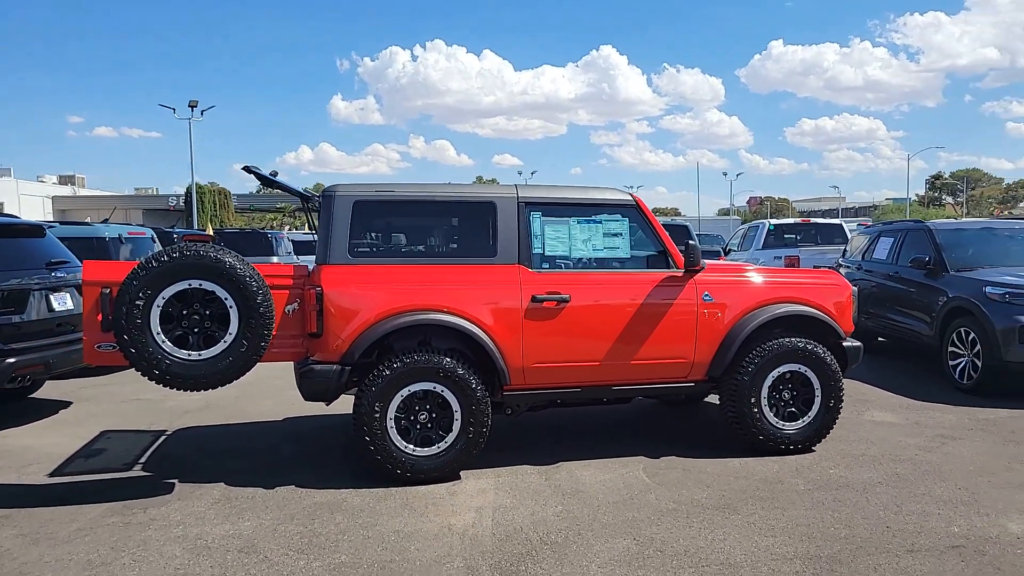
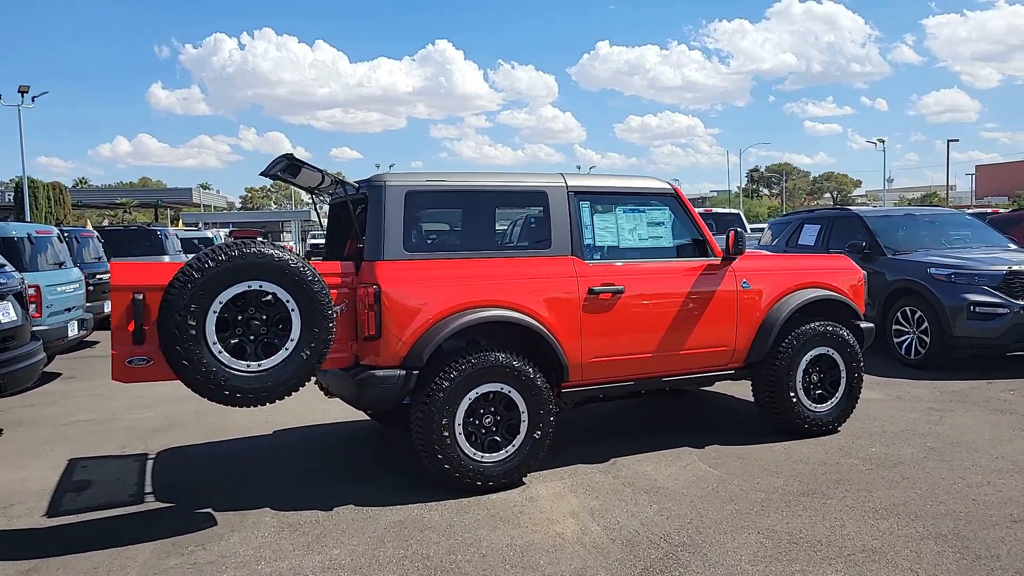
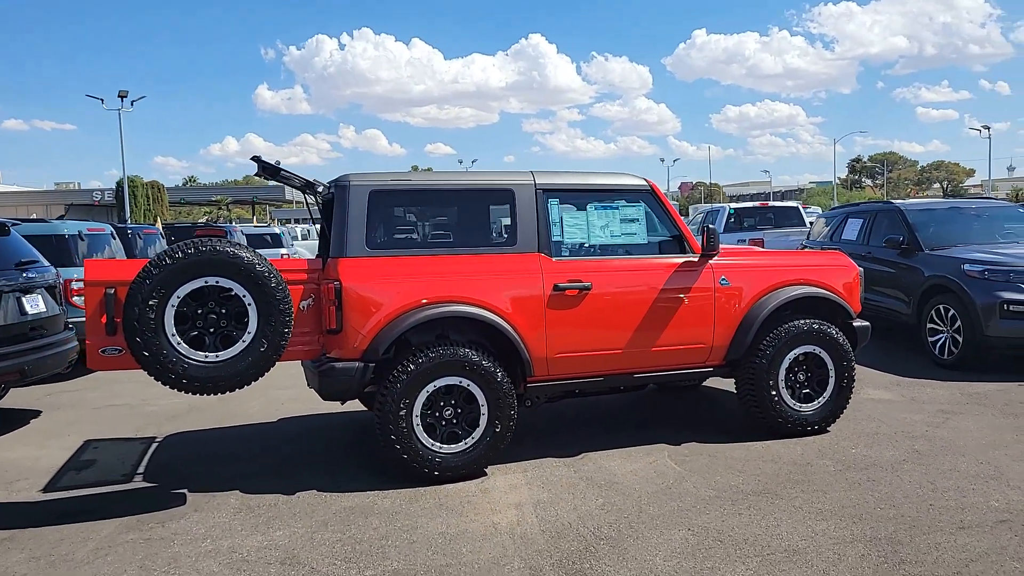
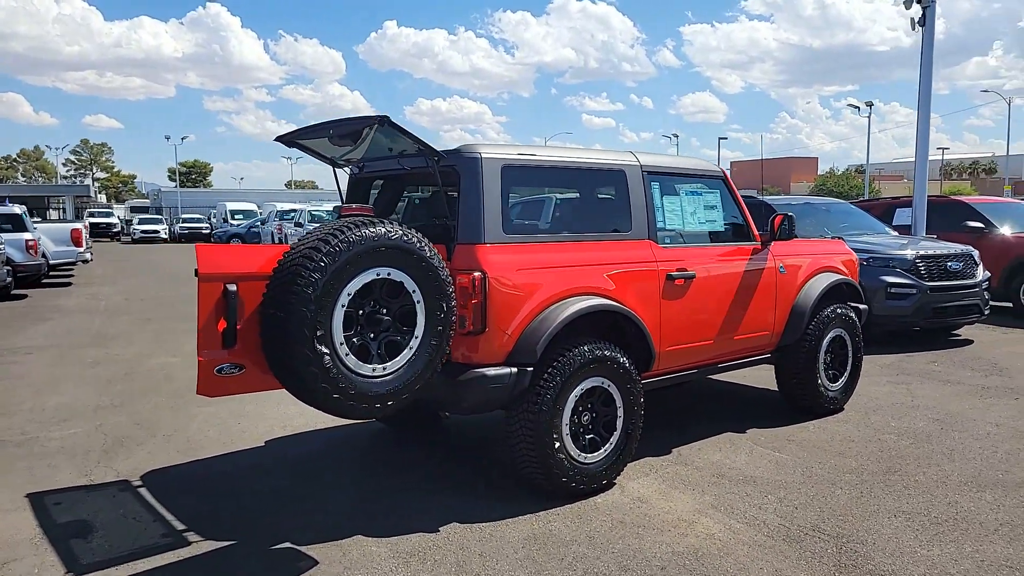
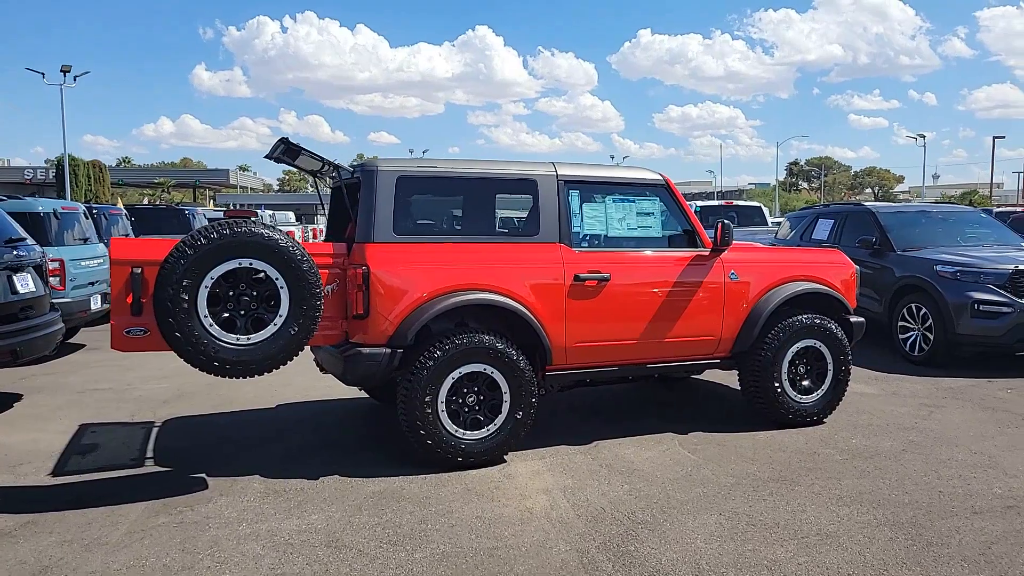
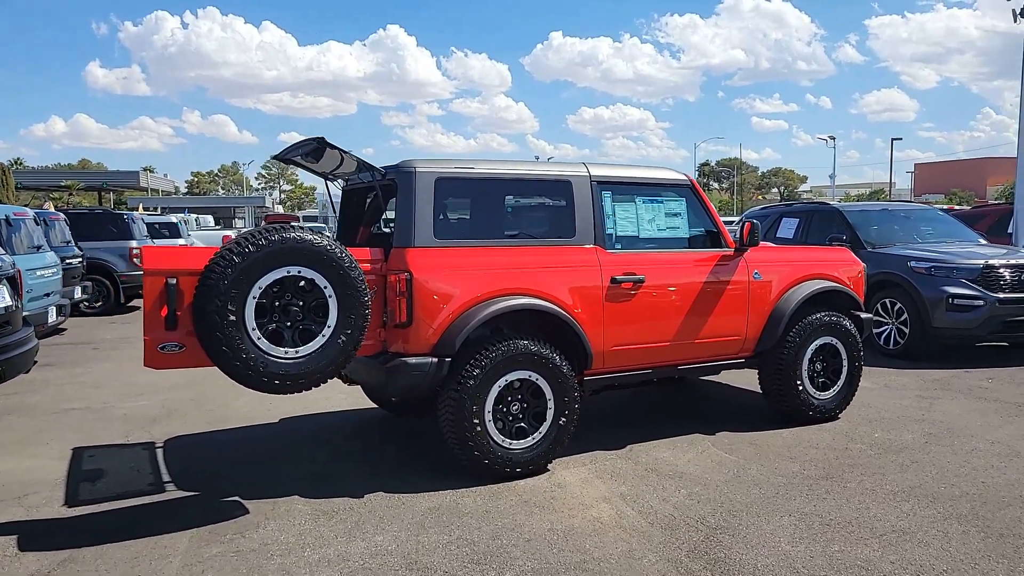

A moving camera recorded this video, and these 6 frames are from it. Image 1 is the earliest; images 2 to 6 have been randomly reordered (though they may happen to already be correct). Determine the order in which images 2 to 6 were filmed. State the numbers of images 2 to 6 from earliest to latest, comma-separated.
3, 5, 2, 6, 4
